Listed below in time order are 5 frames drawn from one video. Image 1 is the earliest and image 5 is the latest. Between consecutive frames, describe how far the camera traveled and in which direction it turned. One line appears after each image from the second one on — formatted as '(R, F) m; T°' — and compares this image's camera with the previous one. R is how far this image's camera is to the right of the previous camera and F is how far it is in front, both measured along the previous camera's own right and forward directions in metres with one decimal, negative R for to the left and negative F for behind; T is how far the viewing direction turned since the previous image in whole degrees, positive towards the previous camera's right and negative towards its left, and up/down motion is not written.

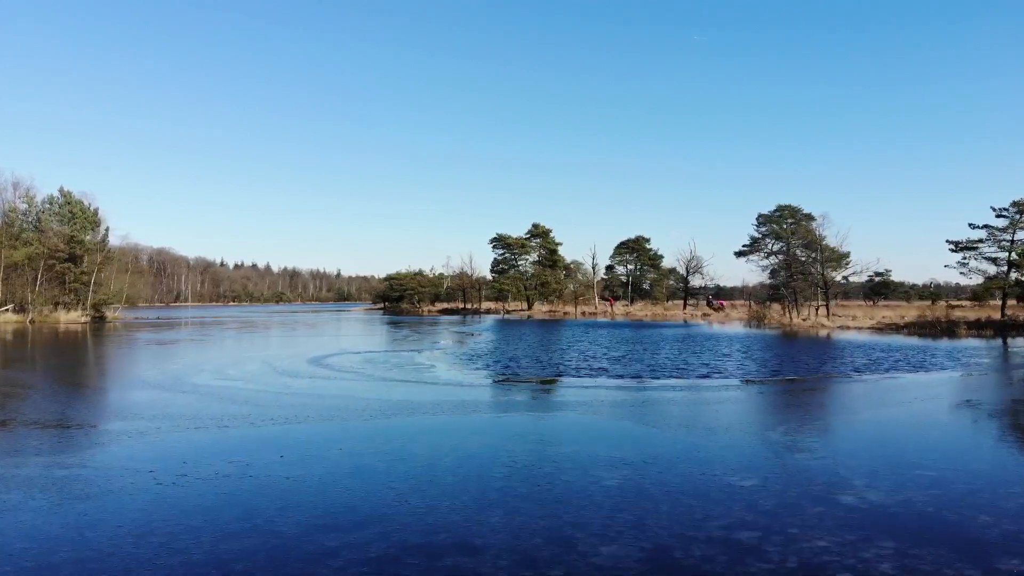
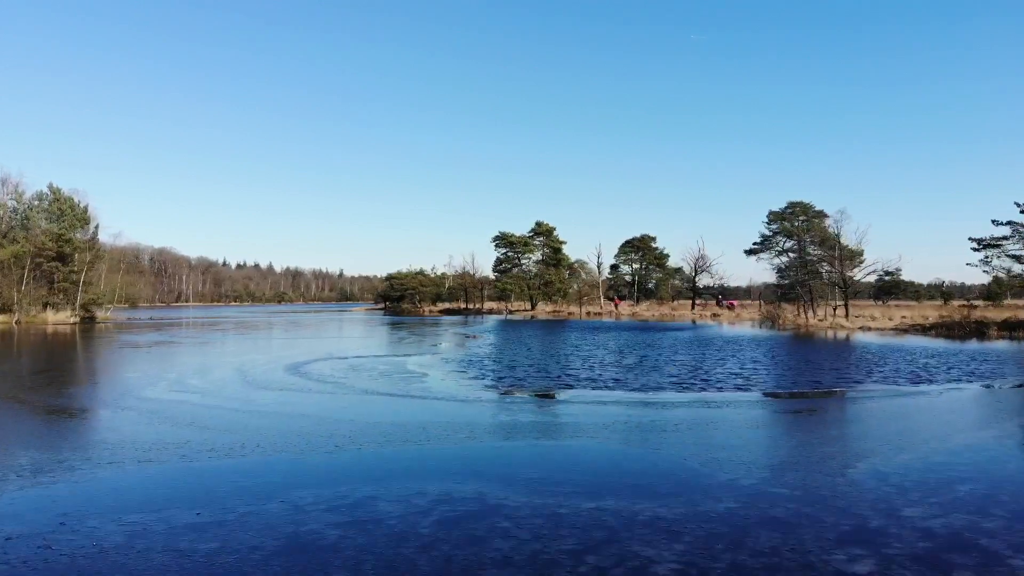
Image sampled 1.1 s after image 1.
(0.0, +2.5) m; 0°
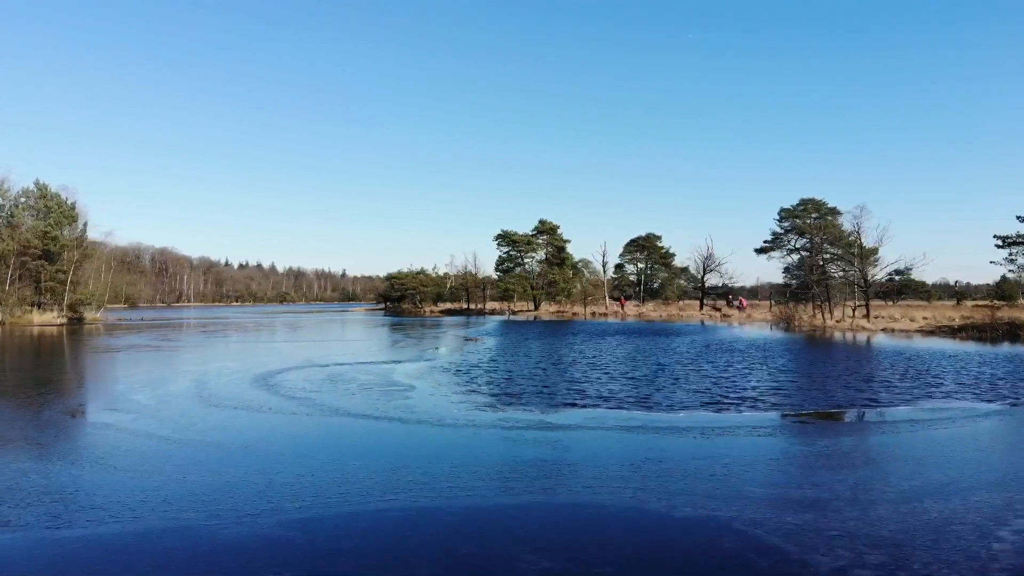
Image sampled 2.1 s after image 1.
(0.0, +2.6) m; 0°
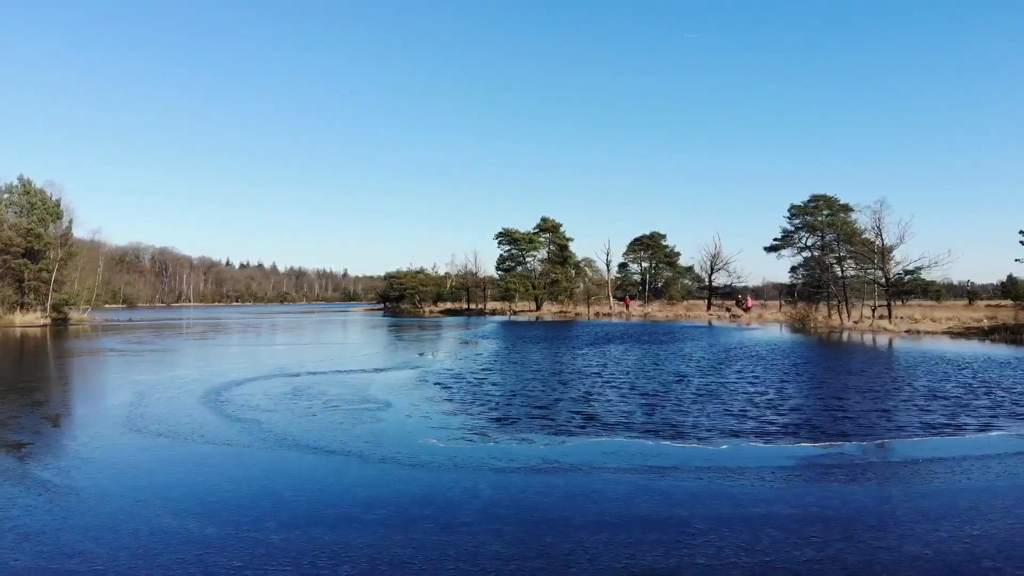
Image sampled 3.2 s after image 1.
(+0.1, +2.7) m; 0°
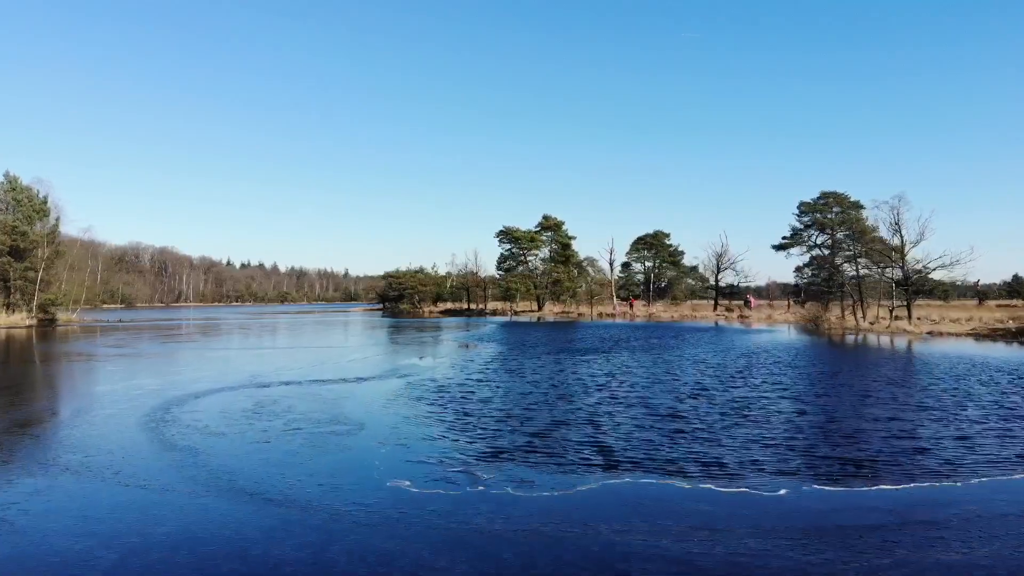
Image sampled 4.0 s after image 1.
(+0.1, +2.1) m; 0°
